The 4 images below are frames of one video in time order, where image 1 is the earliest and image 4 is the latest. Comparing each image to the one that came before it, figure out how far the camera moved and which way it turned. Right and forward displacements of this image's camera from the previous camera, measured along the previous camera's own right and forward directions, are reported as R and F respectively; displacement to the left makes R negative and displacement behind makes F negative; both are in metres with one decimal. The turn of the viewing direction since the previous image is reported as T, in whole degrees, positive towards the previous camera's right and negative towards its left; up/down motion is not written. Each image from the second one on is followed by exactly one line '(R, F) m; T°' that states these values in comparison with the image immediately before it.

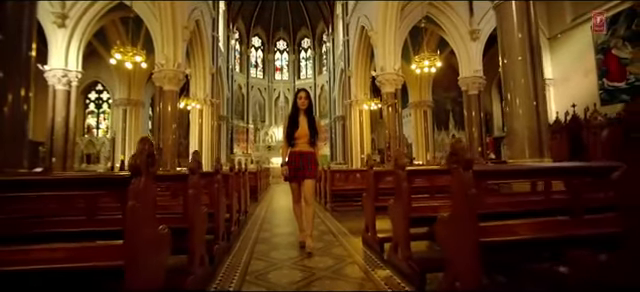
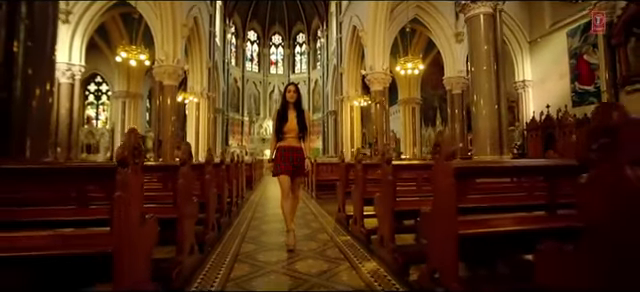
(+0.1, -0.8) m; +1°
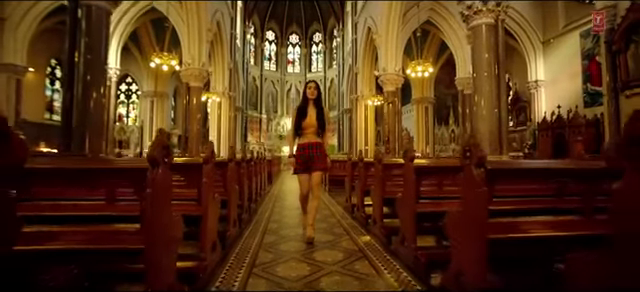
(+0.1, -0.8) m; -3°
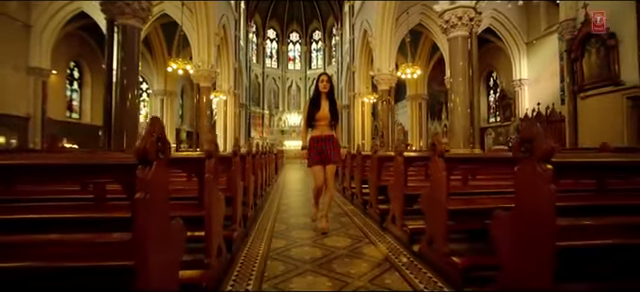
(0.0, -1.3) m; 0°
